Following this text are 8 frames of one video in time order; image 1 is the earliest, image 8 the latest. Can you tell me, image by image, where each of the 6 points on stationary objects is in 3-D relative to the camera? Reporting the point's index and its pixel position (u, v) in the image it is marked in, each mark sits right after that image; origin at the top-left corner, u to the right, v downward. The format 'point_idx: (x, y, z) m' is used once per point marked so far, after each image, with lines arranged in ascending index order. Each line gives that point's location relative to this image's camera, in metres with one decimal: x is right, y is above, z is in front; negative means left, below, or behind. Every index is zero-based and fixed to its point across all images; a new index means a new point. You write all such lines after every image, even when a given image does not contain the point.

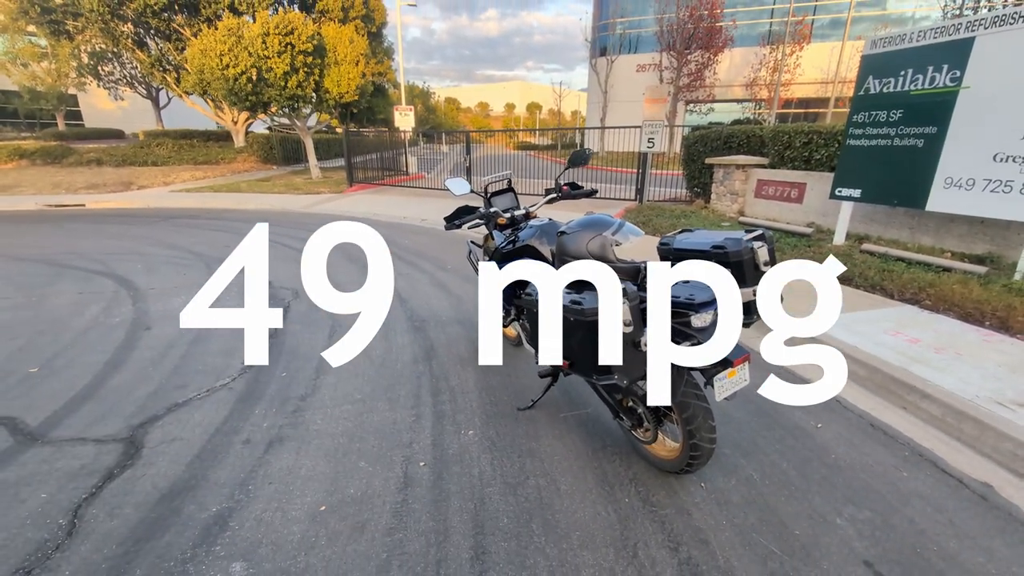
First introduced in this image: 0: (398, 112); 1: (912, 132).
0: (-4.6, +7.1, +18.7) m
1: (+5.3, +2.1, +6.2) m
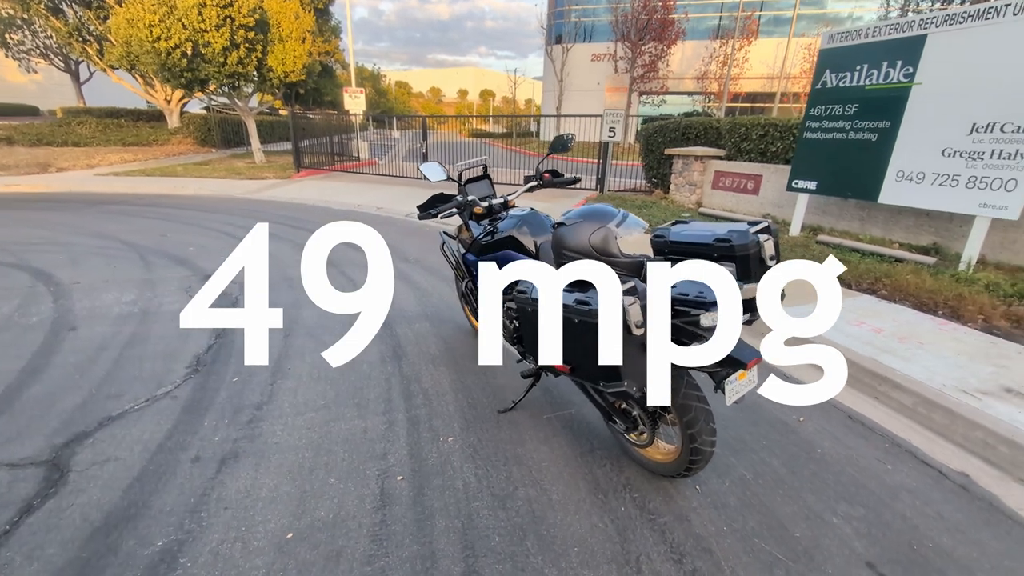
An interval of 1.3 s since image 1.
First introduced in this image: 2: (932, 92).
0: (-6.2, +7.4, +17.8) m
1: (+4.8, +2.2, +6.4) m
2: (+5.1, +2.4, +5.7) m
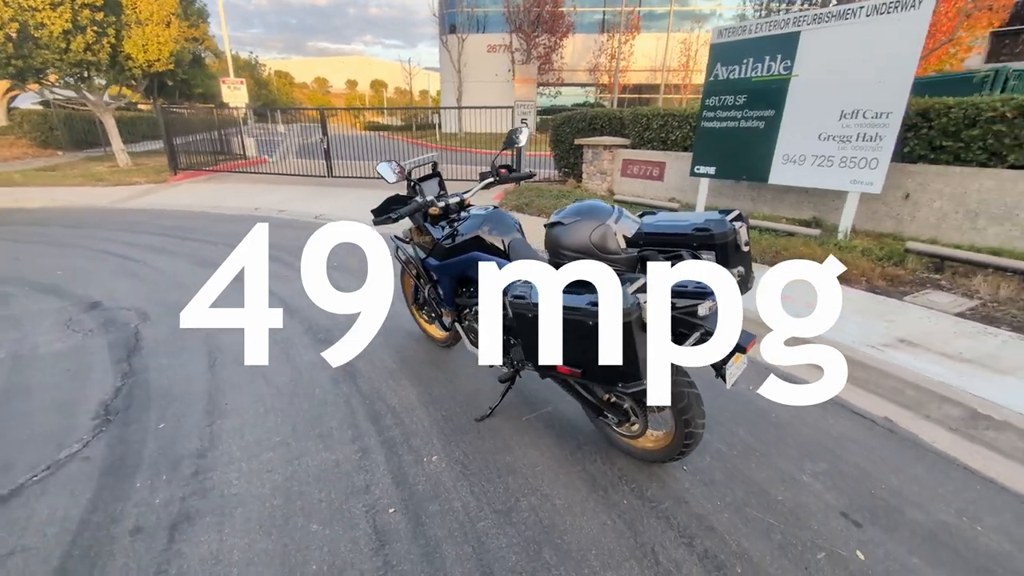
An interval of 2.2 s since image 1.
0: (-9.8, +7.0, +16.0) m
1: (+3.7, +2.6, +7.1) m
2: (+4.1, +2.8, +6.4) m
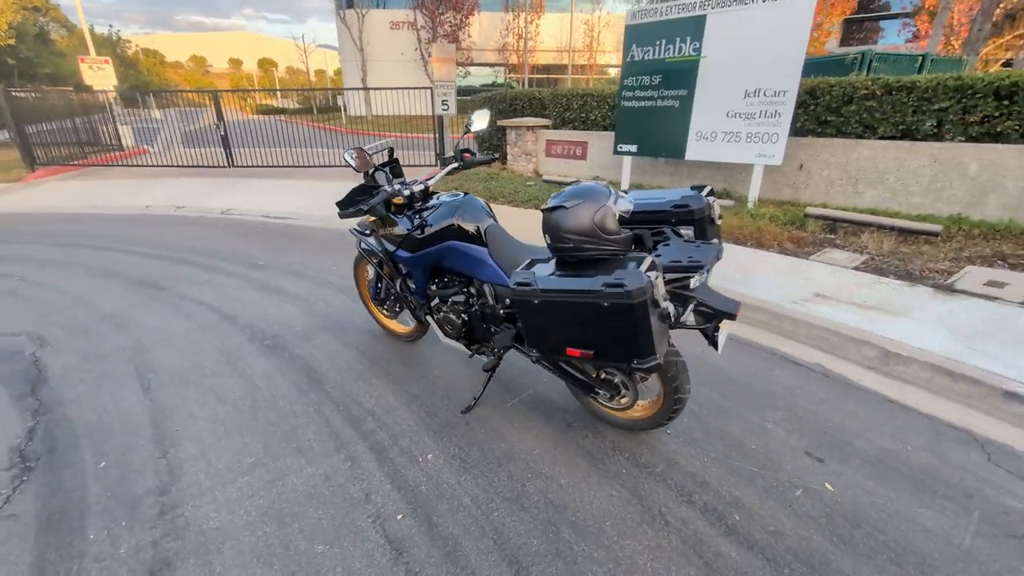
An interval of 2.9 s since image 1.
0: (-12.6, +6.6, +13.8) m
1: (+2.5, +3.1, +7.5) m
2: (+3.0, +3.3, +6.9) m
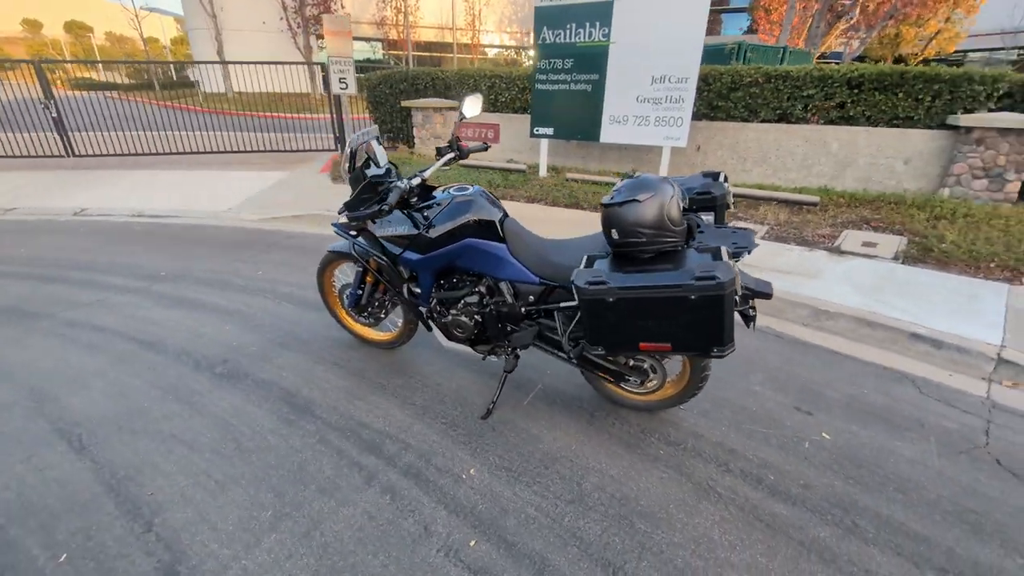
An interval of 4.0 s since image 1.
0: (-15.3, +5.8, +10.1) m
1: (+1.2, +3.5, +7.7) m
2: (+1.8, +3.7, +7.2) m
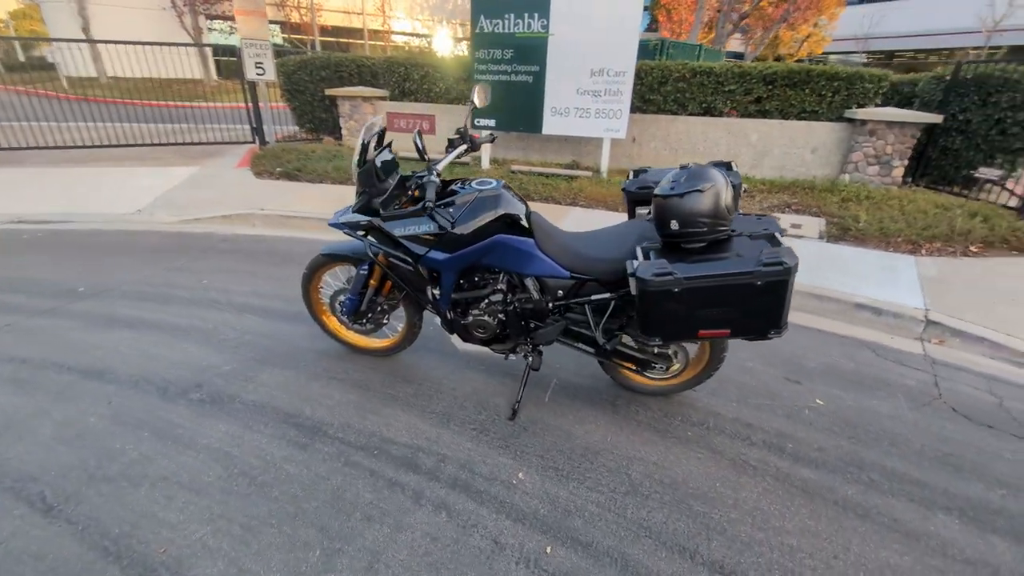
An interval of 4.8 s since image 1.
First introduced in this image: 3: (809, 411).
0: (-16.5, +5.0, +7.1) m
1: (+0.2, +3.6, +7.7) m
2: (+0.8, +3.8, +7.3) m
3: (+1.8, -0.7, +2.8) m
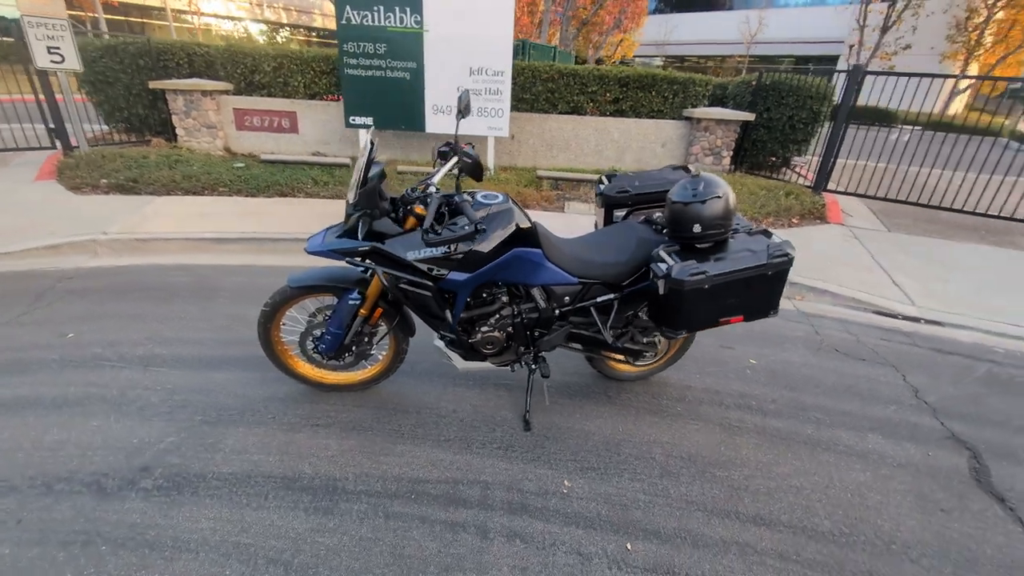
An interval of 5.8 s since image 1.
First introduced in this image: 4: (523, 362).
0: (-17.6, +3.0, +1.7) m
1: (-1.8, +3.5, +7.4) m
2: (-1.1, +3.8, +7.2) m
3: (+1.7, -0.6, +3.4) m
4: (+0.1, -0.4, +2.6) m
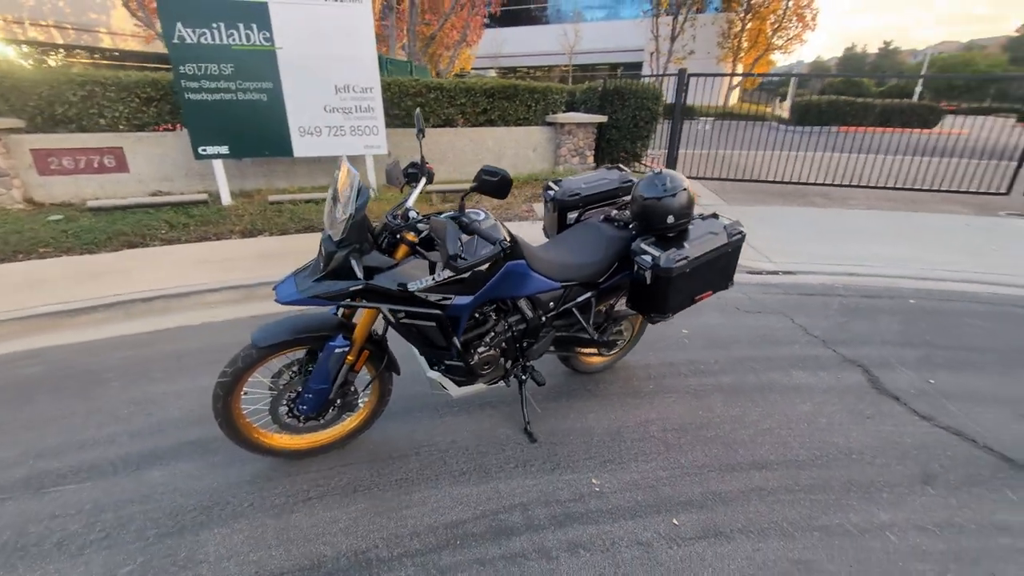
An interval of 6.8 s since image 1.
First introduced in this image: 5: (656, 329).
0: (-17.0, 0.0, -3.2) m
1: (-3.7, +2.9, +6.6) m
2: (-3.0, +3.3, +6.7) m
3: (+1.4, -0.4, +3.8) m
4: (0.0, -0.5, +2.6) m
5: (+1.2, -0.4, +3.9) m
